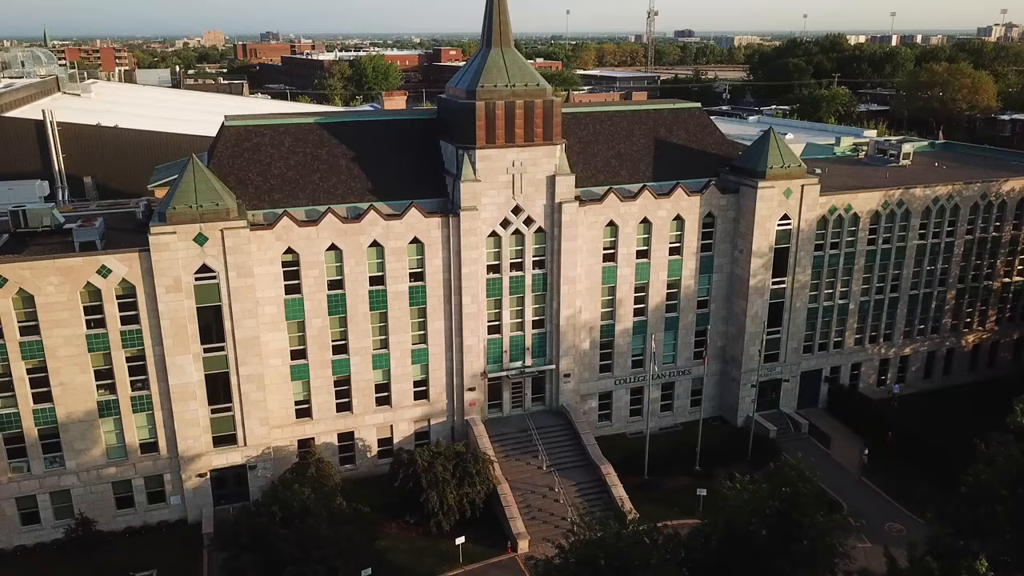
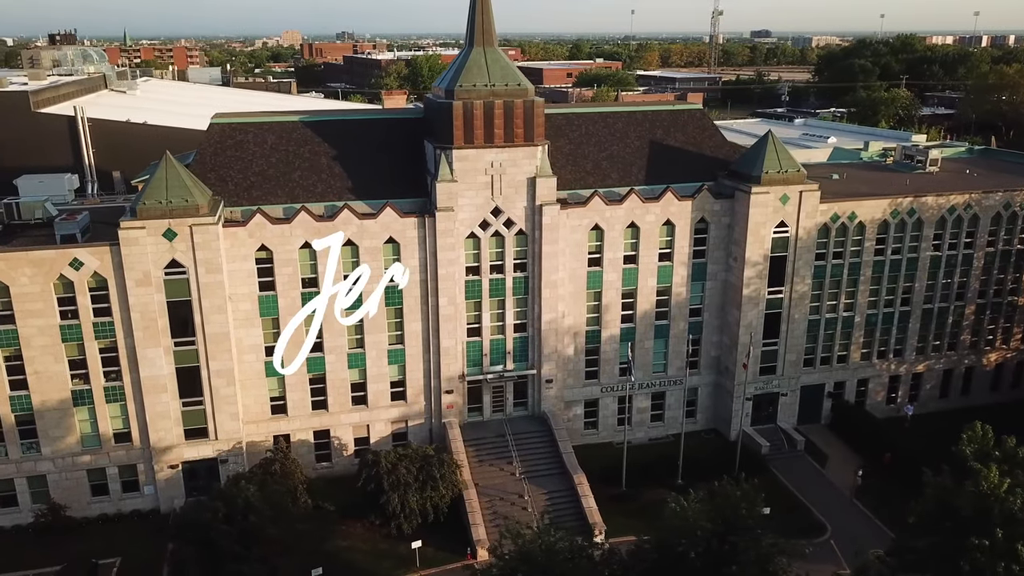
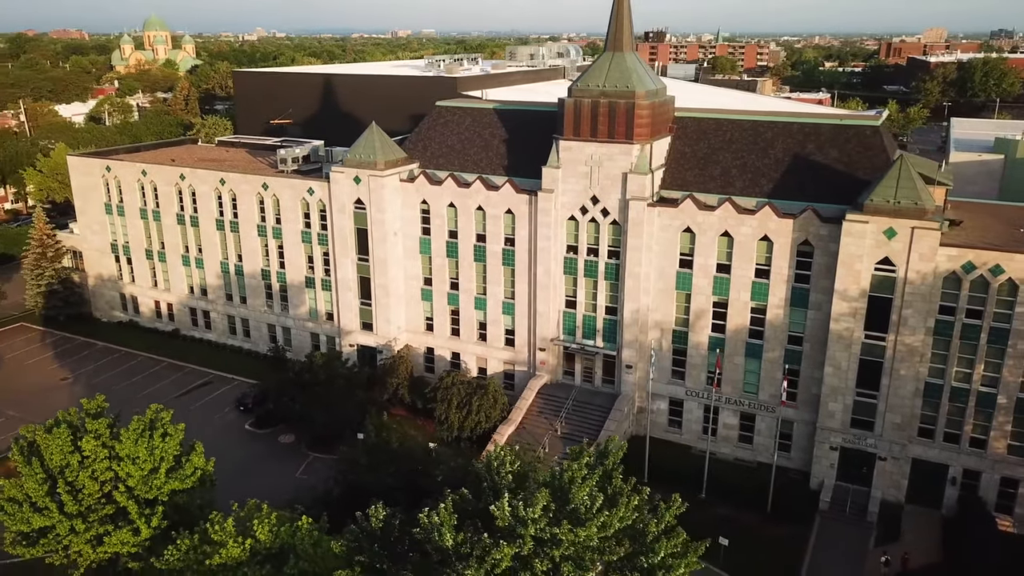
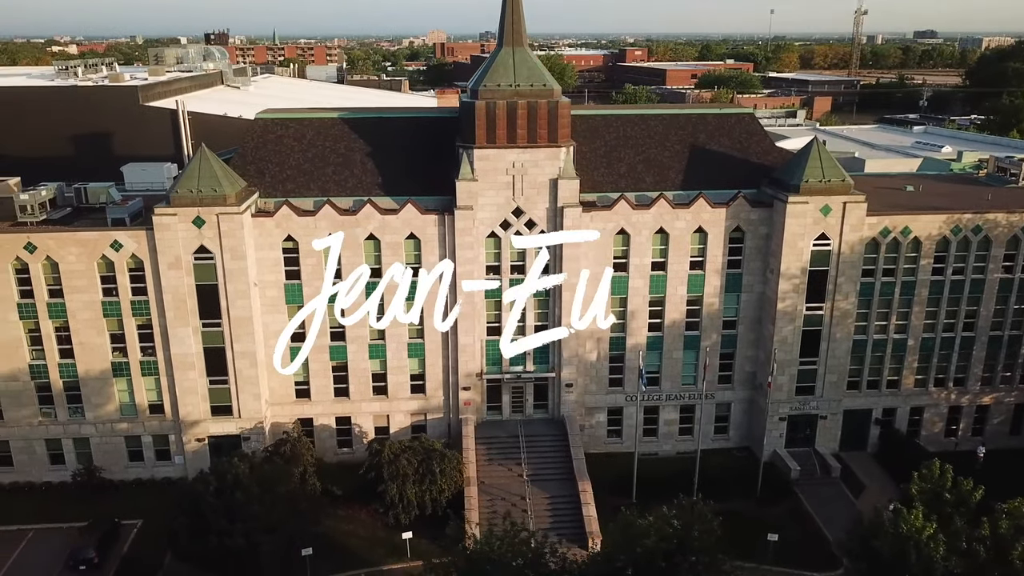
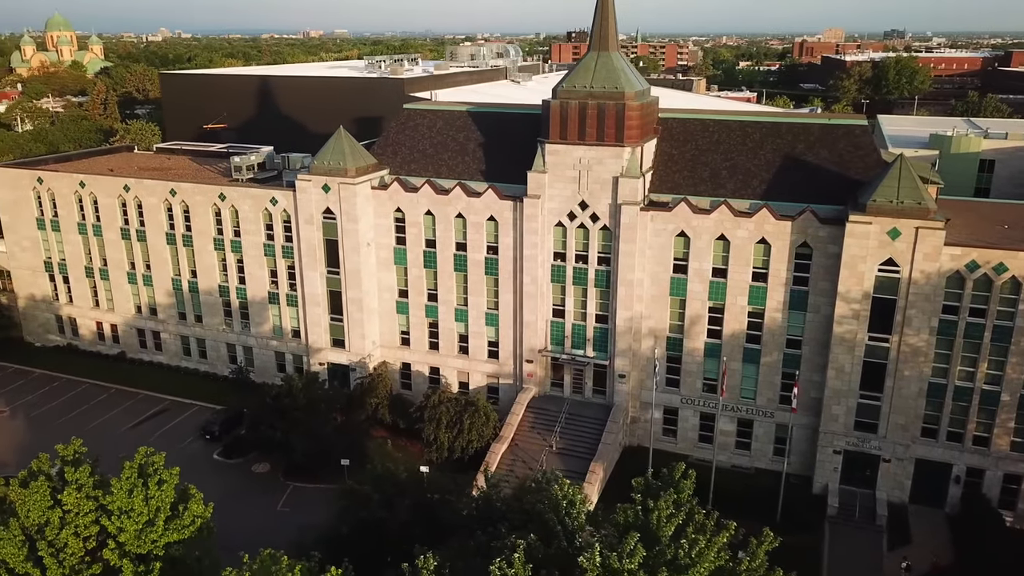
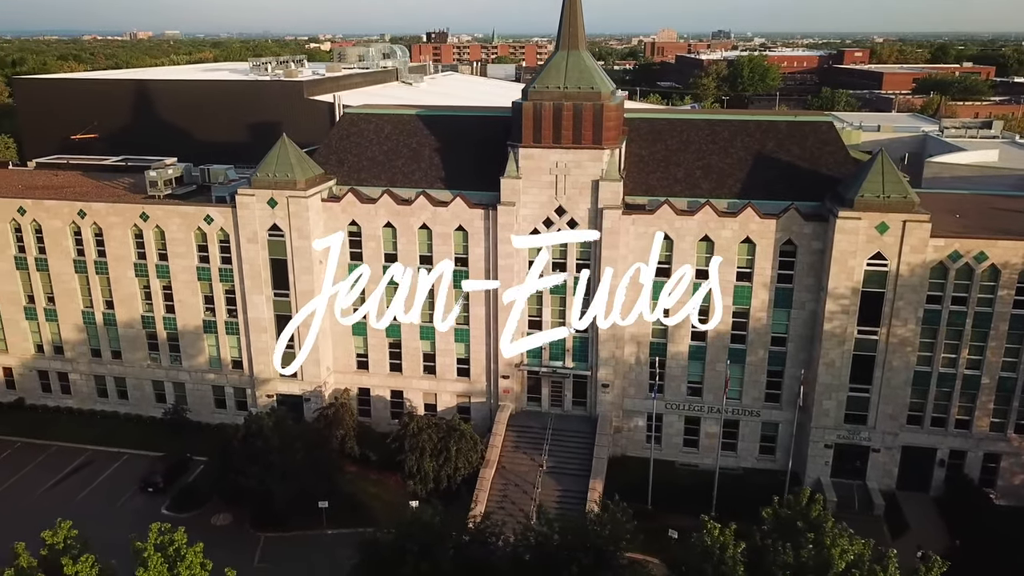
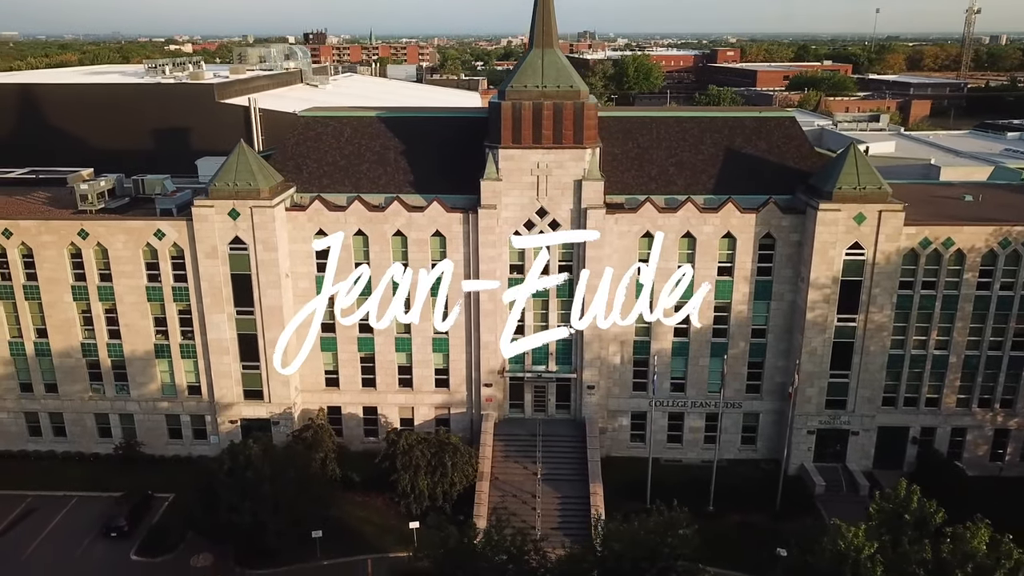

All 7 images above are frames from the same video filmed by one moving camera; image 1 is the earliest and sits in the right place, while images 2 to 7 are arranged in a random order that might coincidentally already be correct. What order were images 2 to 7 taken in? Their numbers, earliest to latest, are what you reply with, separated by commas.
2, 4, 7, 6, 5, 3
